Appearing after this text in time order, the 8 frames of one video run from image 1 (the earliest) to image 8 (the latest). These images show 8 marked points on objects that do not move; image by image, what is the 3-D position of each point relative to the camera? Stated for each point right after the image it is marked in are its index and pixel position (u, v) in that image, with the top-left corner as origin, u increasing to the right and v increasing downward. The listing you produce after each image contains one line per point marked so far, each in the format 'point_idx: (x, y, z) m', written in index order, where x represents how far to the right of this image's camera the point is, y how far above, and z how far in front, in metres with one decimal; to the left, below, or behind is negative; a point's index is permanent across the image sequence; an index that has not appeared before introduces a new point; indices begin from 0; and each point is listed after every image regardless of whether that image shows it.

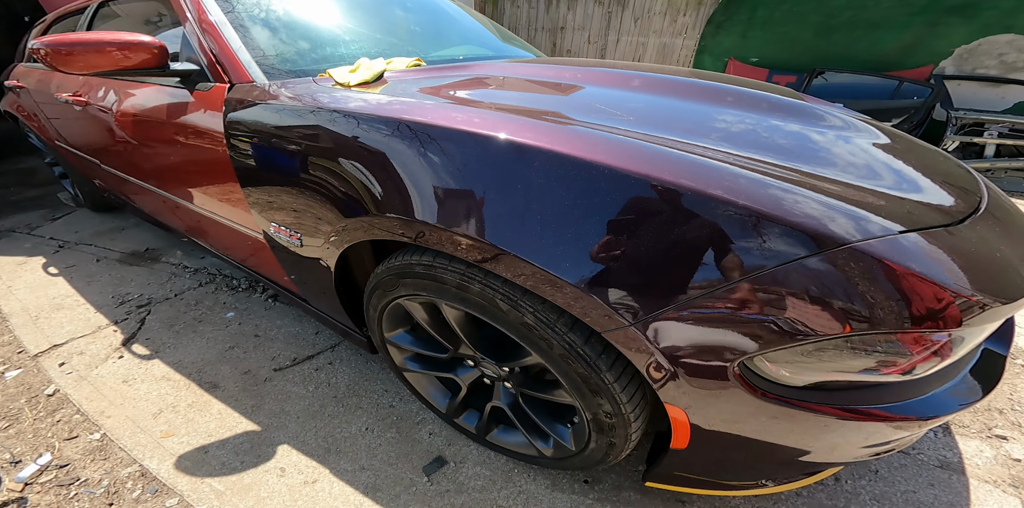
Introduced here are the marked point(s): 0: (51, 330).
0: (-2.1, -0.4, +2.0) m
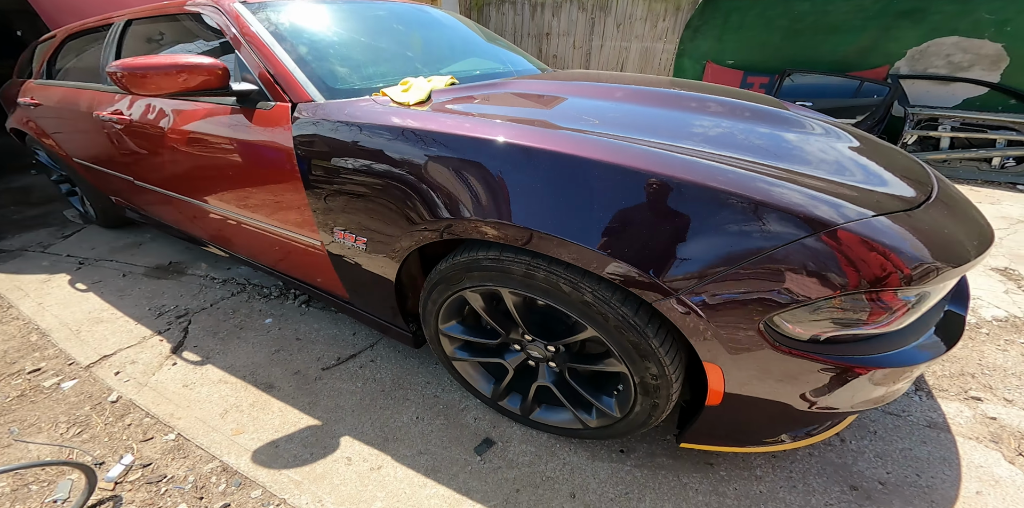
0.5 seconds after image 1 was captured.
0: (-2.0, -0.4, +2.1) m
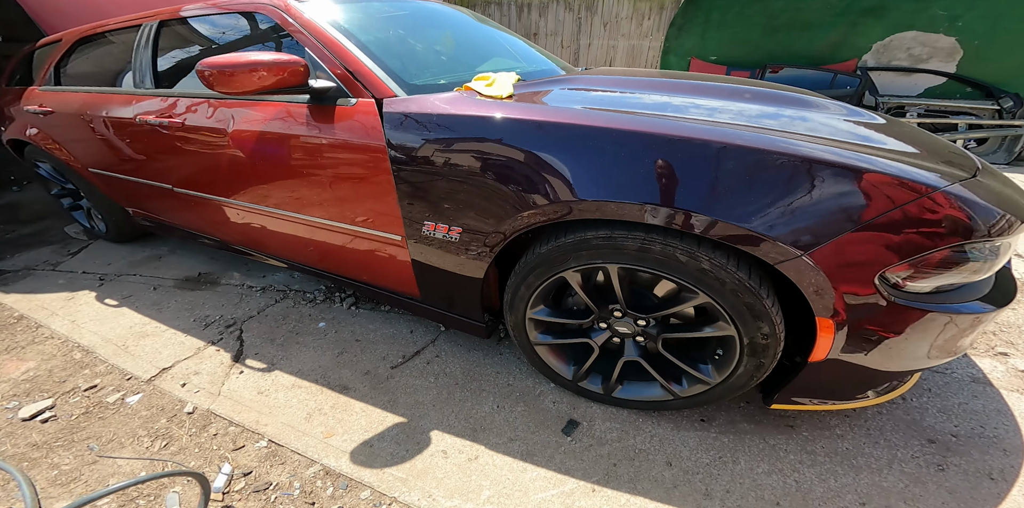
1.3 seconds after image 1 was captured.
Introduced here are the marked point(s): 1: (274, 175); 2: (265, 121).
0: (-1.7, -0.5, +2.0) m
1: (-1.1, +0.4, +1.8) m
2: (-1.0, +0.5, +1.7) m
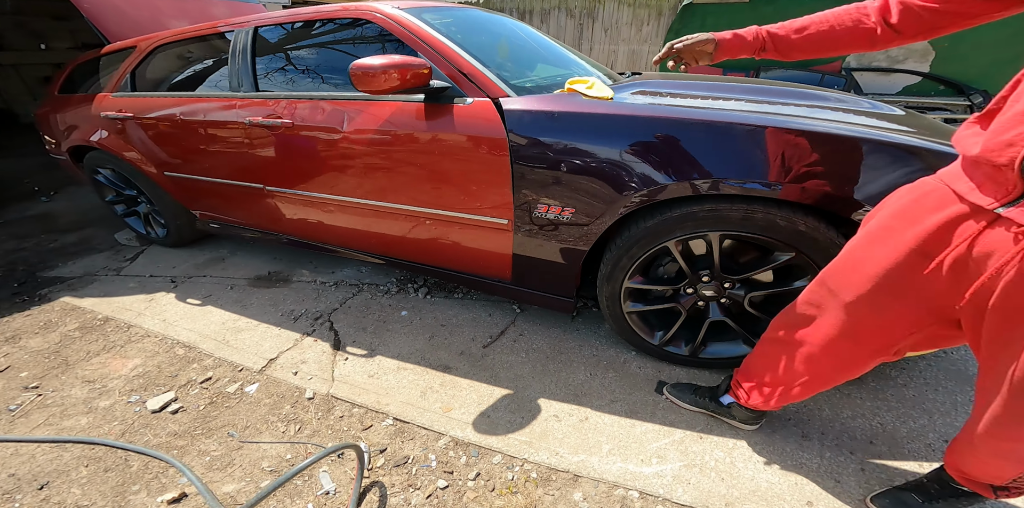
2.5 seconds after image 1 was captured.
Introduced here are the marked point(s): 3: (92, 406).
0: (-1.3, -0.5, +2.1) m
1: (-0.7, +0.4, +1.9) m
2: (-0.6, +0.6, +1.8) m
3: (-1.7, -0.6, +1.8) m
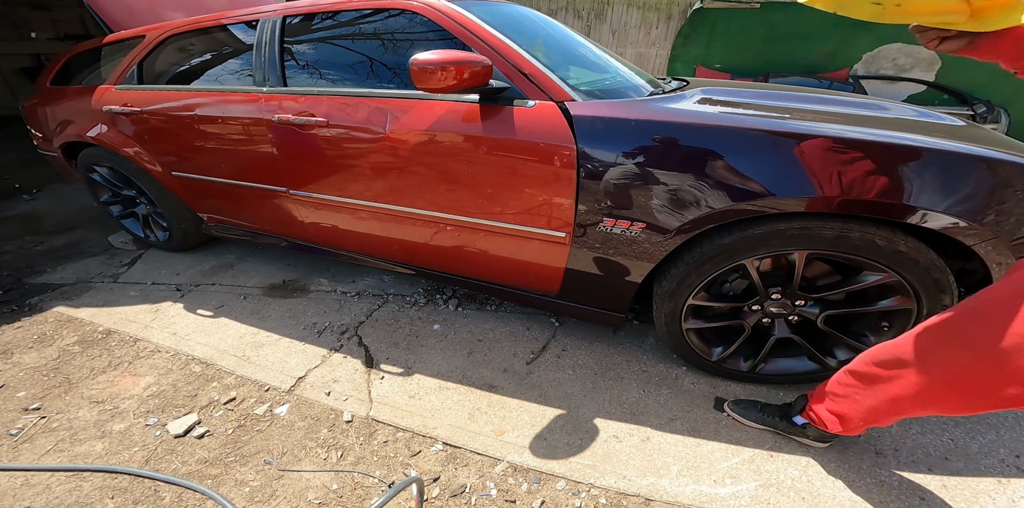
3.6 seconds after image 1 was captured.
0: (-1.1, -0.5, +1.9) m
1: (-0.5, +0.4, +1.8) m
2: (-0.3, +0.5, +1.7) m
3: (-1.5, -0.7, +1.6) m
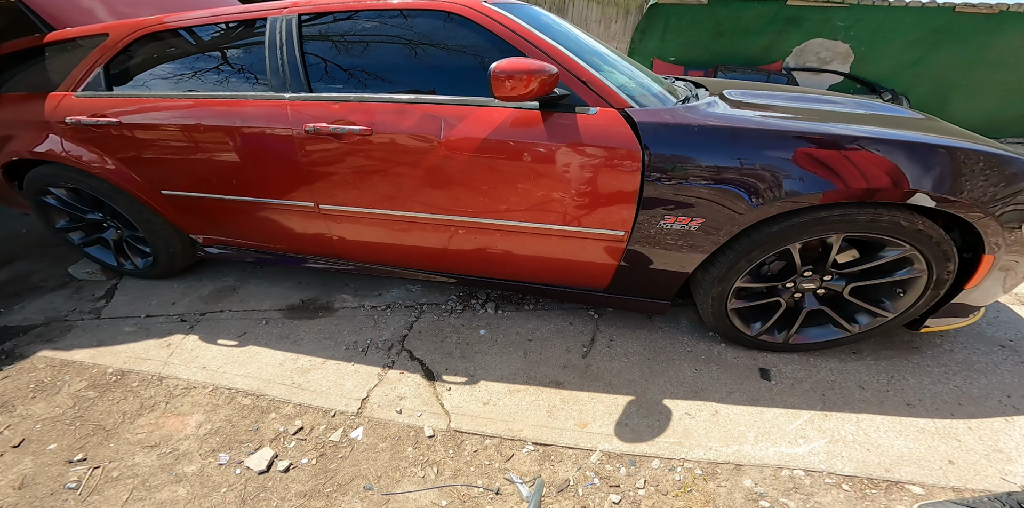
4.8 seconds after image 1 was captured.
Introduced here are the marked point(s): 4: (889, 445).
0: (-0.8, -0.6, +1.8) m
1: (-0.3, +0.3, +1.8) m
2: (-0.1, +0.5, +1.7) m
3: (-1.1, -0.8, +1.4) m
4: (+1.4, -0.7, +1.5) m
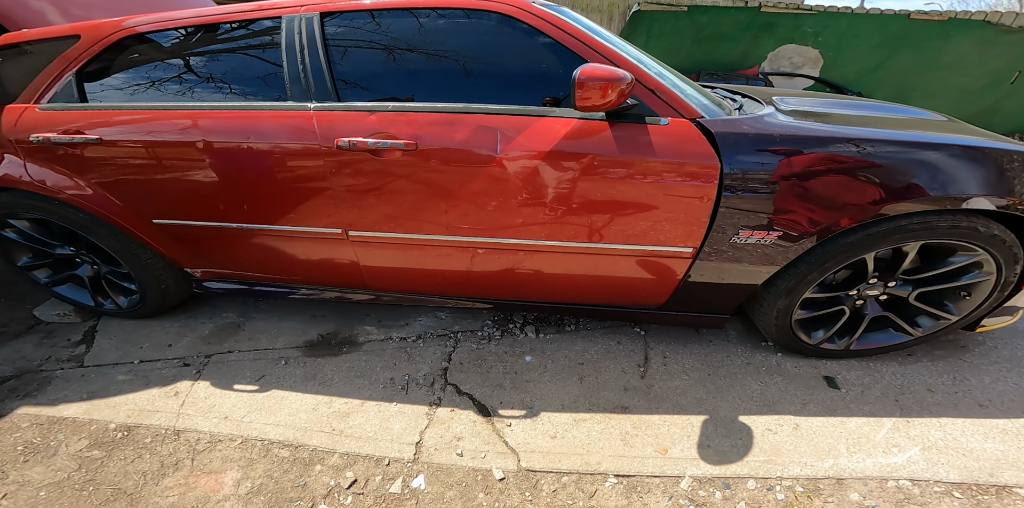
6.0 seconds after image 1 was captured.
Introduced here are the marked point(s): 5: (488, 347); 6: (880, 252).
0: (-0.5, -0.7, +1.6) m
1: (0.0, +0.2, +1.7) m
2: (+0.1, +0.4, +1.6) m
3: (-0.8, -0.9, +1.2) m
4: (+1.7, -0.7, +1.5) m
5: (-0.1, -0.4, +2.1) m
6: (+1.4, 0.0, +1.7) m
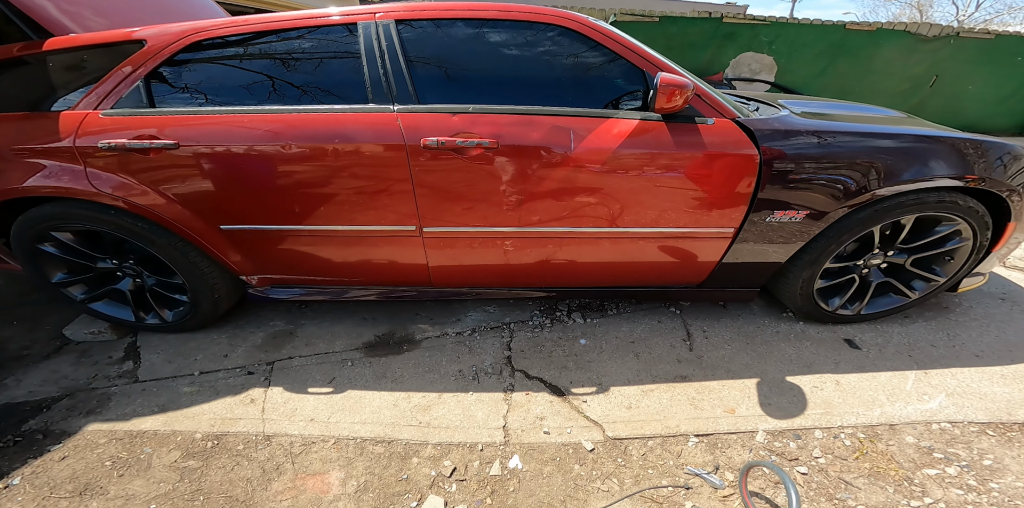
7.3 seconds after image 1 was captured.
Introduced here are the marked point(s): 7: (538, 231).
0: (-0.1, -0.7, +1.7) m
1: (+0.3, +0.3, +1.8) m
2: (+0.4, +0.5, +1.7) m
3: (-0.4, -0.9, +1.2) m
4: (+2.0, -0.5, +1.8) m
5: (+0.2, -0.4, +2.2) m
6: (+1.7, +0.1, +2.0) m
7: (+0.1, +0.1, +1.9) m
